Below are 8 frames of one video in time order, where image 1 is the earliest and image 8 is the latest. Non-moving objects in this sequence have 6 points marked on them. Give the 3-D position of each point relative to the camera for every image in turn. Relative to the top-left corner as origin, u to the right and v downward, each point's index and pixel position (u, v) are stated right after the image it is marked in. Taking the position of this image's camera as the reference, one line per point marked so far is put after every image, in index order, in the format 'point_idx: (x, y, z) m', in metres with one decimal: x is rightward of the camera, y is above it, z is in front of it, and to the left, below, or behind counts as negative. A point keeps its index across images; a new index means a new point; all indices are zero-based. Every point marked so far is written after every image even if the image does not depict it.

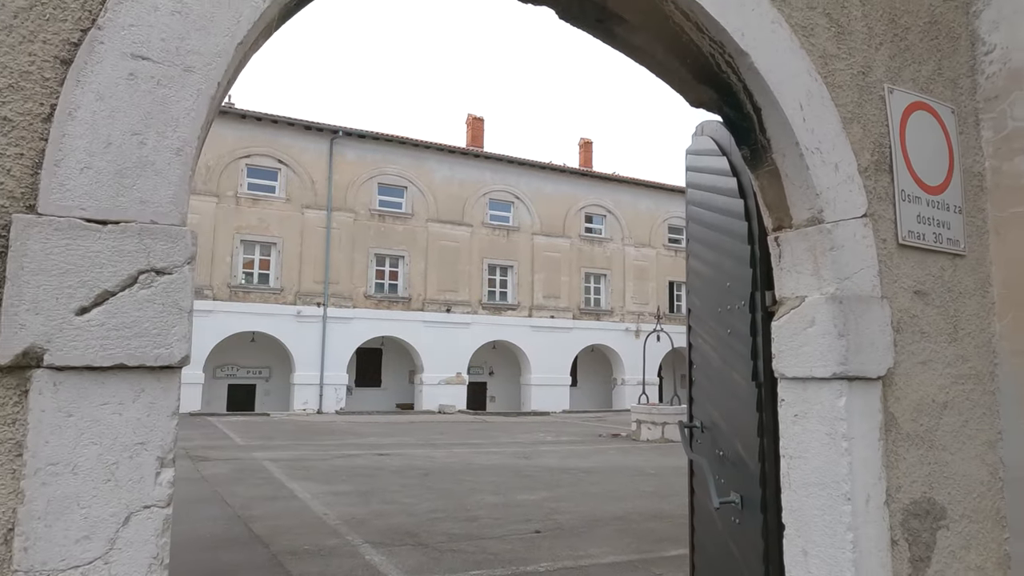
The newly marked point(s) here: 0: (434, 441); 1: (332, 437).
0: (-1.6, -3.2, +13.8) m
1: (-3.8, -3.1, +13.9) m
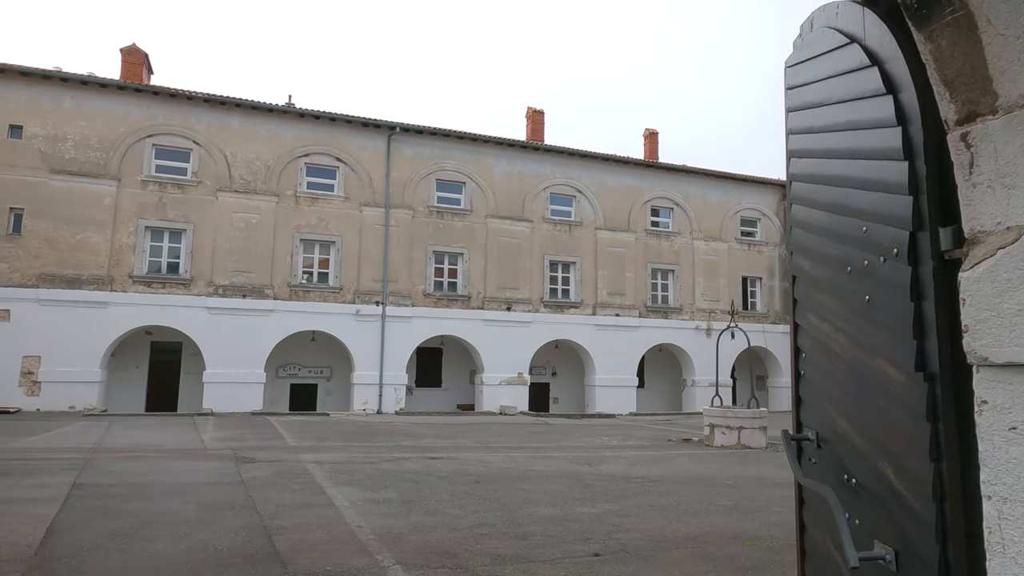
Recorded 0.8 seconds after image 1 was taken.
0: (-0.4, -3.1, +13.1) m
1: (-2.6, -3.0, +13.4) m
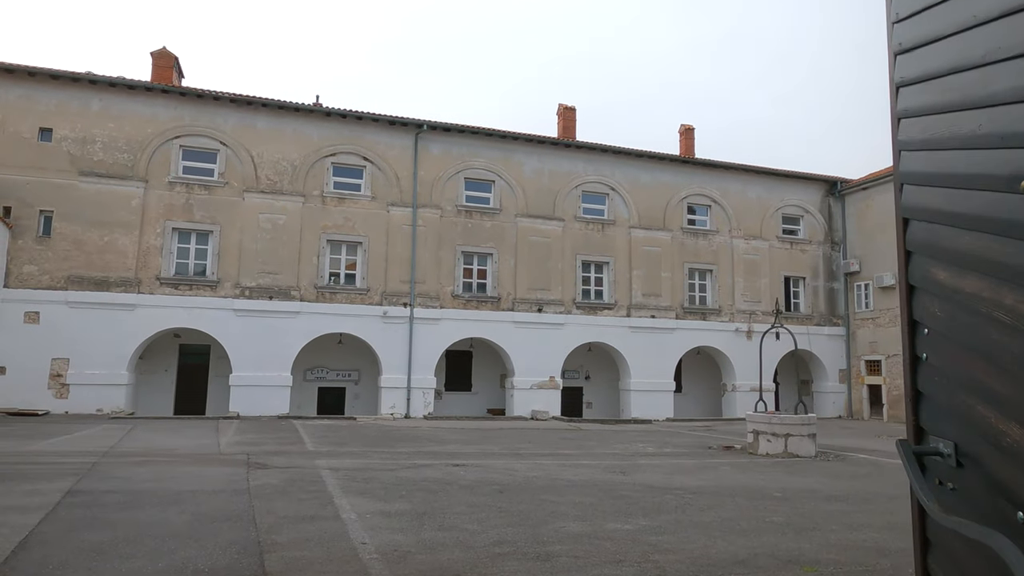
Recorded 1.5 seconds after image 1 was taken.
0: (+0.1, -3.0, +12.4) m
1: (-2.0, -3.0, +12.8) m
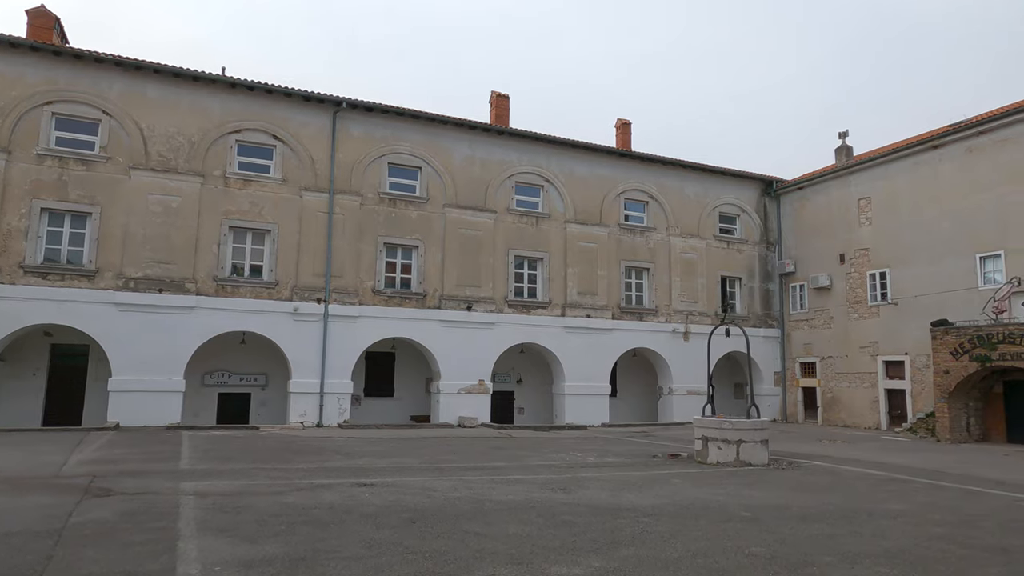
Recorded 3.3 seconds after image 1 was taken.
0: (-1.1, -2.8, +10.7) m
1: (-3.3, -2.8, +10.9) m
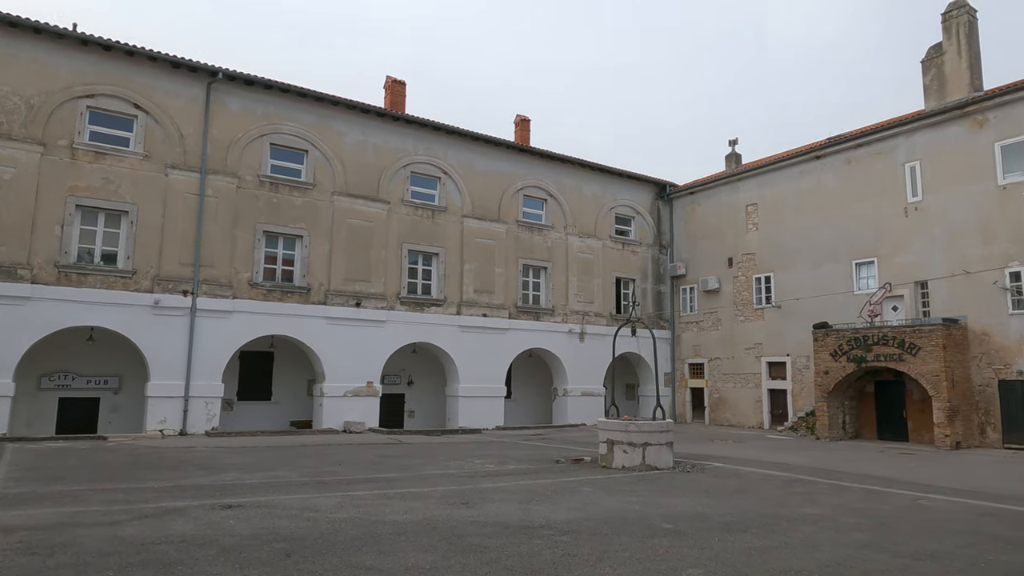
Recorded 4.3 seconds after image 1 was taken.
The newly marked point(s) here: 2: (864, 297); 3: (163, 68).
0: (-2.6, -2.7, +9.4) m
1: (-4.8, -2.6, +9.2) m
2: (+10.5, -0.3, +19.8) m
3: (-9.0, +5.7, +17.1) m
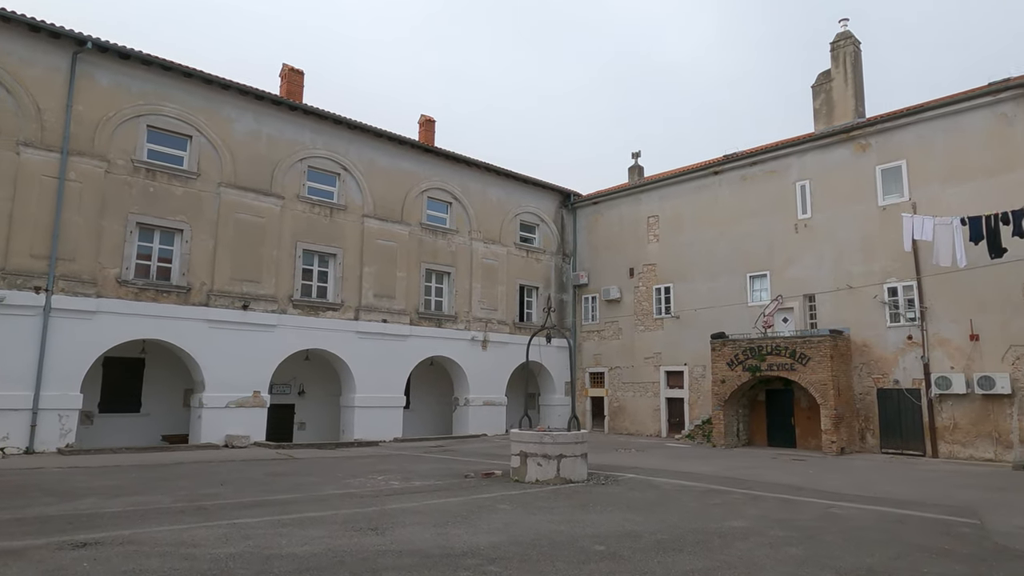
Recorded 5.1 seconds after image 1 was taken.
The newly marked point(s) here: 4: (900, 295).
0: (-3.8, -2.6, +8.2) m
1: (-5.9, -2.5, +7.7) m
2: (+7.6, -0.6, +20.6) m
3: (-11.1, +5.8, +14.9) m
4: (+10.3, -0.2, +17.6) m
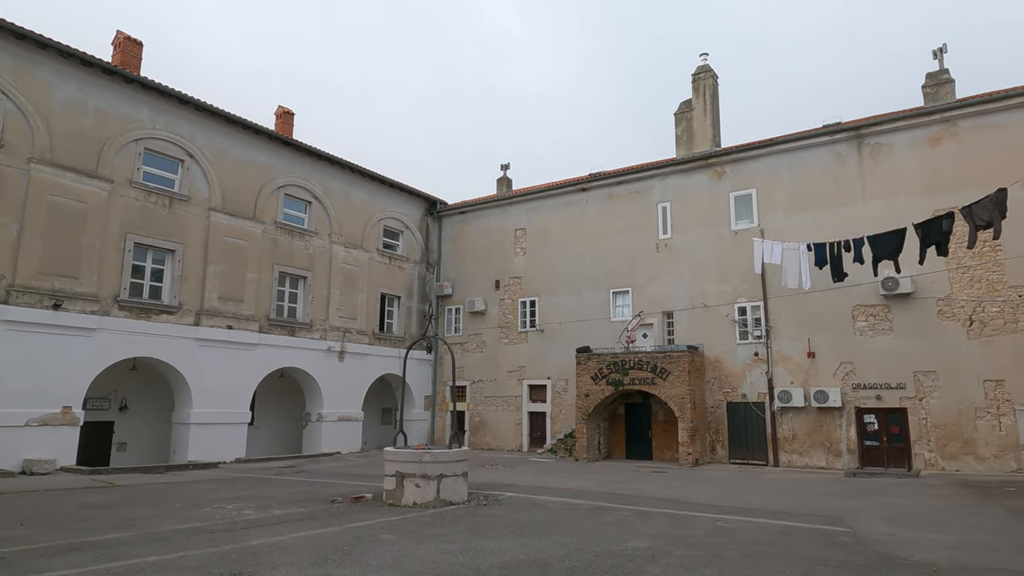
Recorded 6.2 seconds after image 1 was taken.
0: (-4.9, -2.5, +6.4) m
1: (-6.8, -2.3, +5.4) m
2: (+3.4, -1.2, +21.1) m
3: (-13.3, +6.1, +11.5) m
4: (+6.7, -0.7, +18.9) m
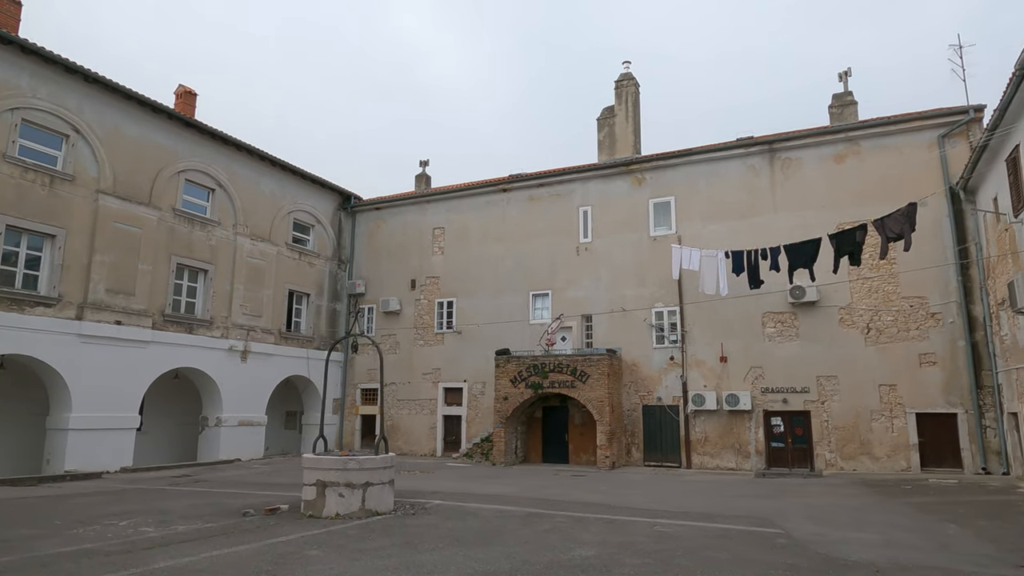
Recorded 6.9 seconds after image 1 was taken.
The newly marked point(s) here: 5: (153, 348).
0: (-5.3, -2.3, +5.2) m
1: (-7.1, -2.0, +4.0) m
2: (+0.8, -1.2, +21.0) m
3: (-14.1, +6.4, +9.1) m
4: (+4.4, -0.9, +19.2) m
5: (-9.4, -1.6, +17.5) m
